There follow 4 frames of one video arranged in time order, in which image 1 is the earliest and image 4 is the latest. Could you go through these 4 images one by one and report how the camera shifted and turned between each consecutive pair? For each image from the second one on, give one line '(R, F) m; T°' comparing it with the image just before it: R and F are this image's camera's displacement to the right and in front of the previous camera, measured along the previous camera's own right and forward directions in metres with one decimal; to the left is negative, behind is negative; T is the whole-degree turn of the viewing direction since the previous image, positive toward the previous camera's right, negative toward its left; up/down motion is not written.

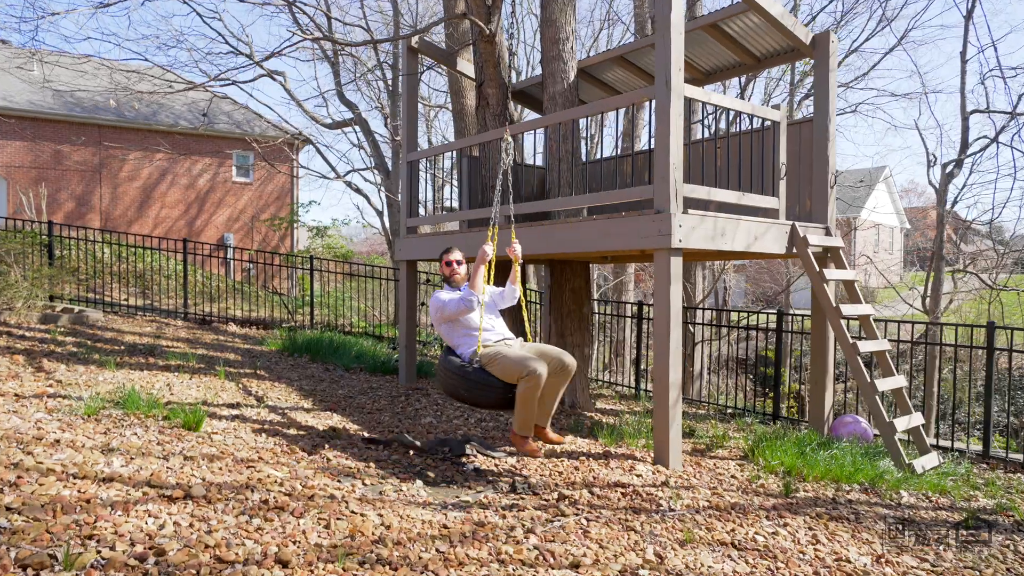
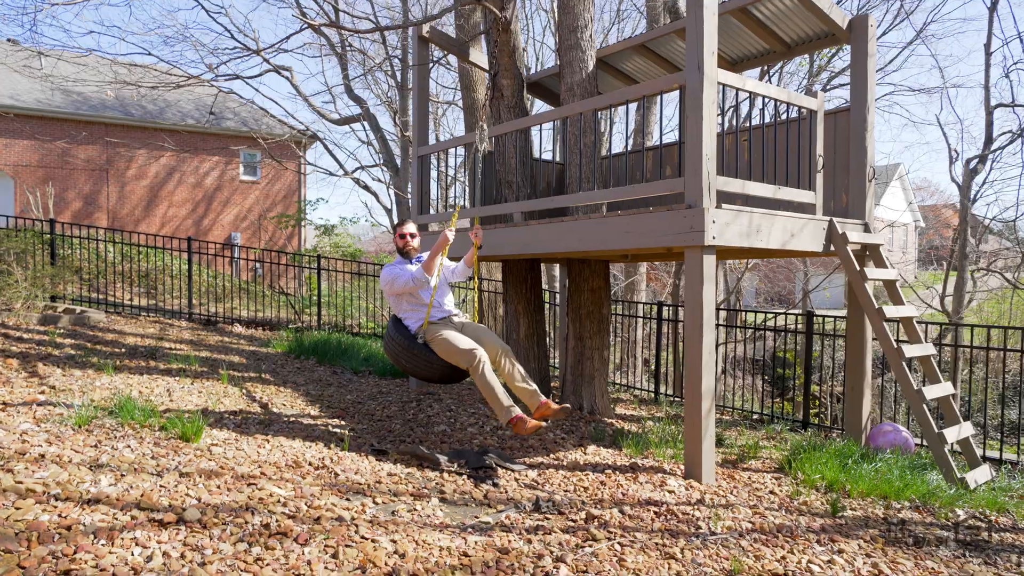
(-0.1, +0.3) m; -1°
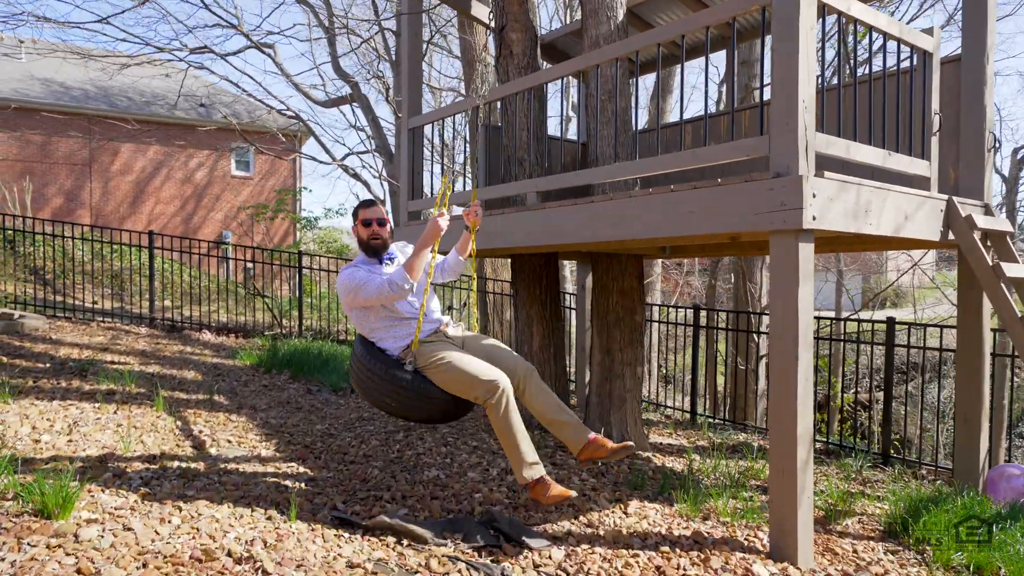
(-0.1, +1.4) m; 0°
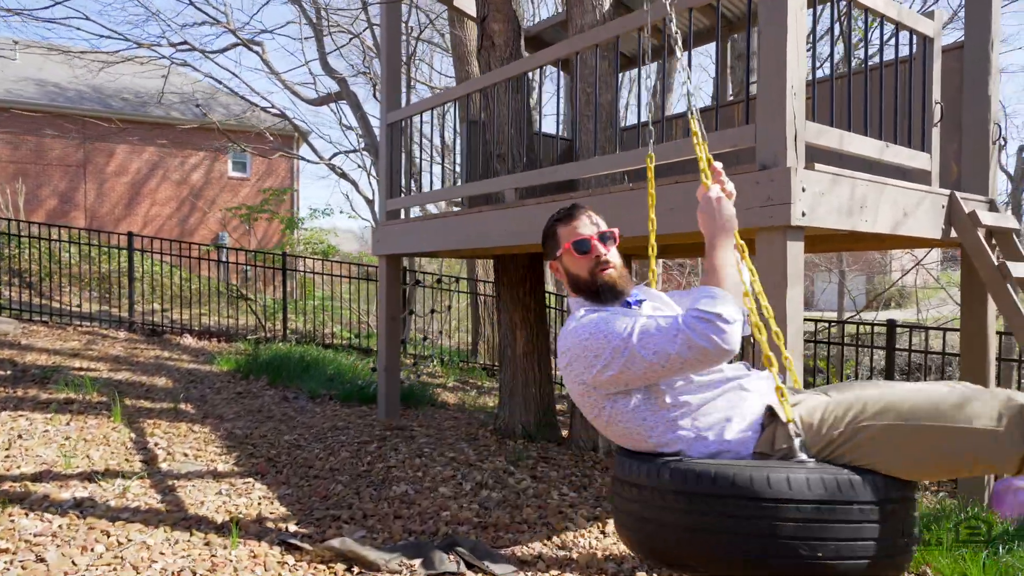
(+0.2, +0.3) m; 0°
